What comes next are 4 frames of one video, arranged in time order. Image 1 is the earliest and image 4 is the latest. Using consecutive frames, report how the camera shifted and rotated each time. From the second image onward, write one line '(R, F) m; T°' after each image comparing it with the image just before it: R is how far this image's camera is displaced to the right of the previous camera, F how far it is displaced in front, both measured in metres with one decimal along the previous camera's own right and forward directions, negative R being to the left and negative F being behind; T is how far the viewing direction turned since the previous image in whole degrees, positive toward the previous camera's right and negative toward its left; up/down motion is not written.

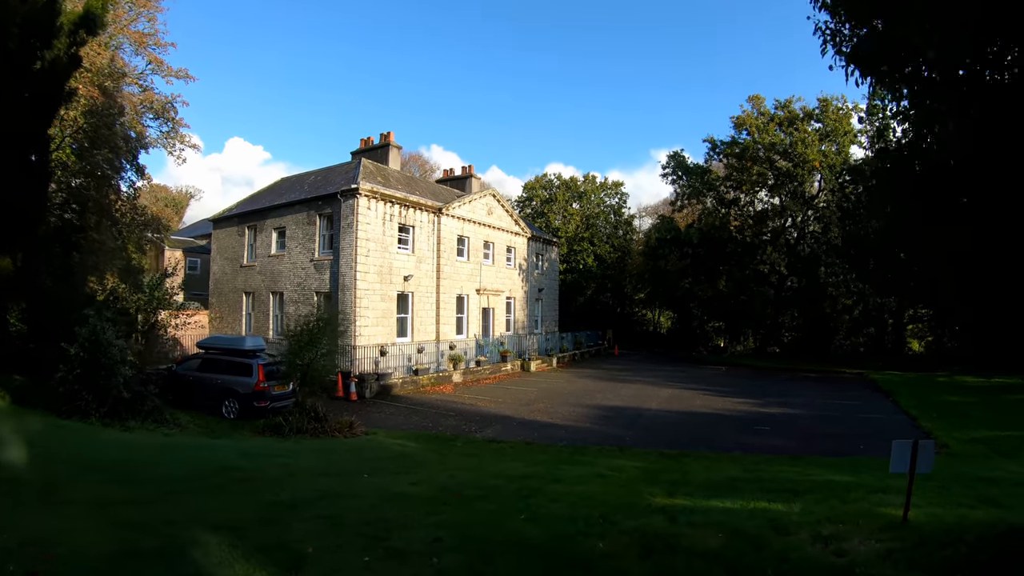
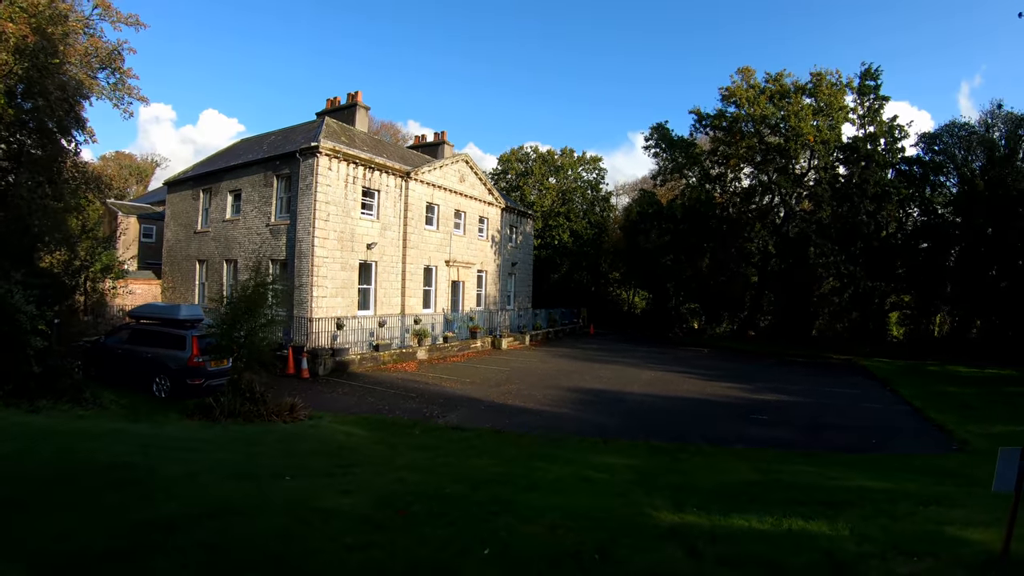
(0.0, +1.4) m; +3°
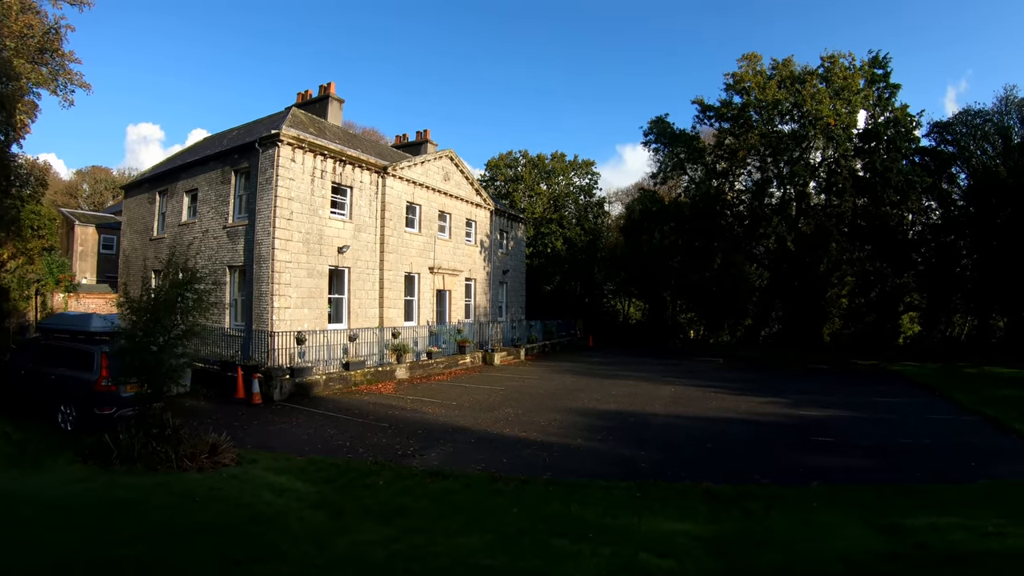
(-0.1, +2.2) m; +1°
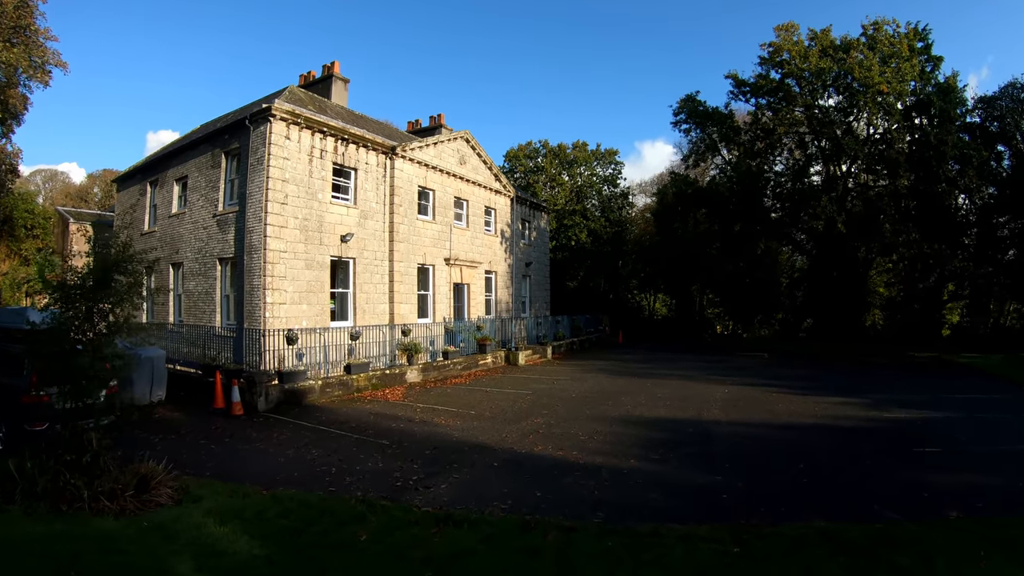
(-0.1, +1.9) m; -2°
